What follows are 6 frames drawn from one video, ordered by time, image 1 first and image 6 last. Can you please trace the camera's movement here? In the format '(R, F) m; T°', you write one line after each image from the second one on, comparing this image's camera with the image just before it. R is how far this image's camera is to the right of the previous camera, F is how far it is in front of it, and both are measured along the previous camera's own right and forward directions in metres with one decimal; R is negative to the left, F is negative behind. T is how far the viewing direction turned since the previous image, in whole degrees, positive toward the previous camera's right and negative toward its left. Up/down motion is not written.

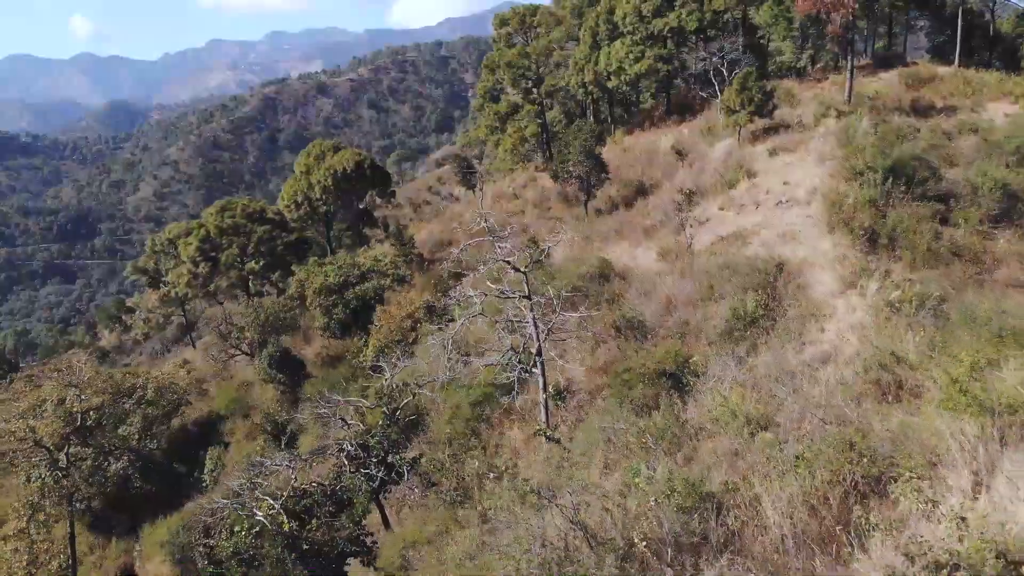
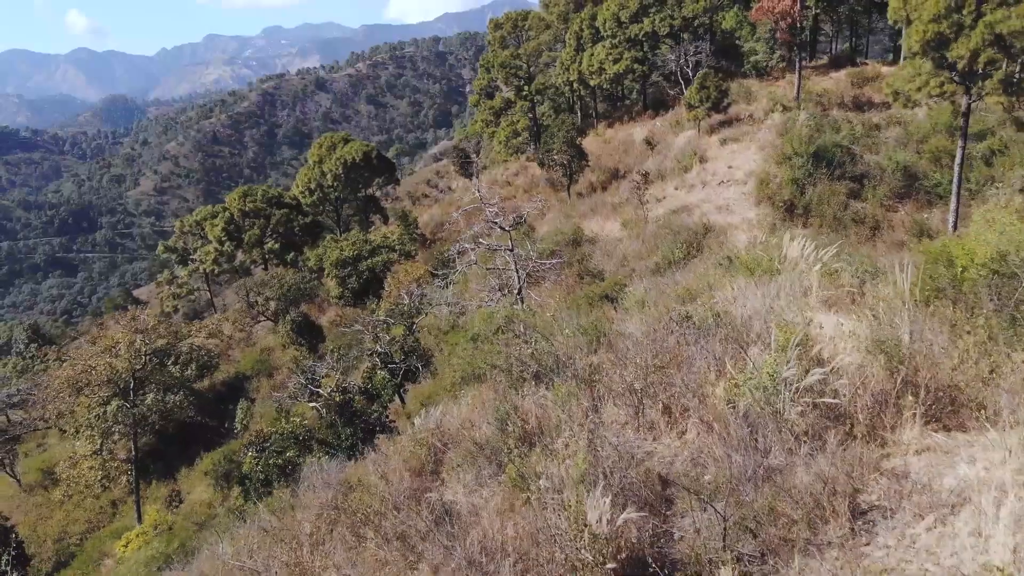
(+0.1, -2.5) m; 0°
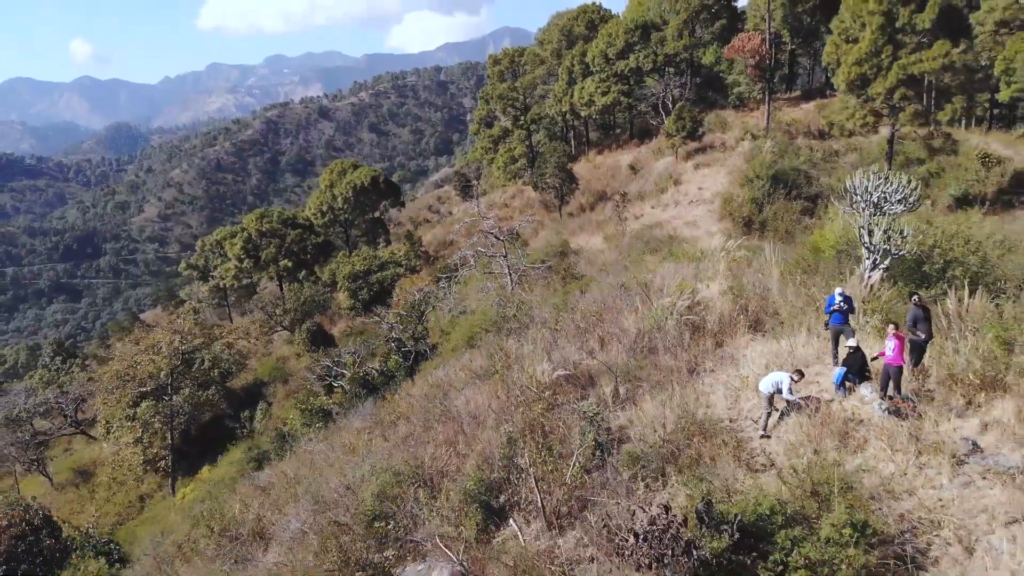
(+0.1, -1.8) m; 0°
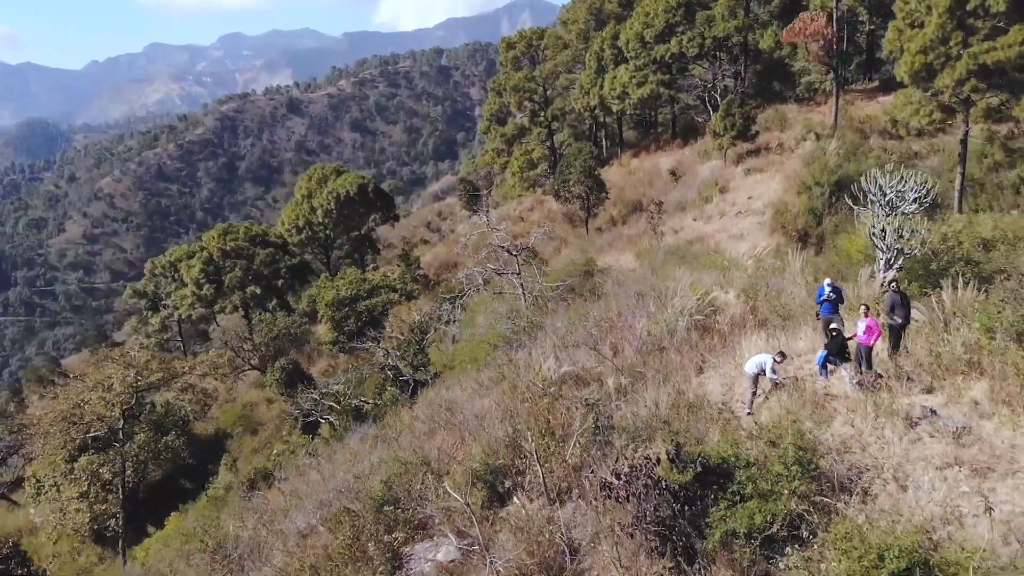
(+0.1, 0.0) m; -2°
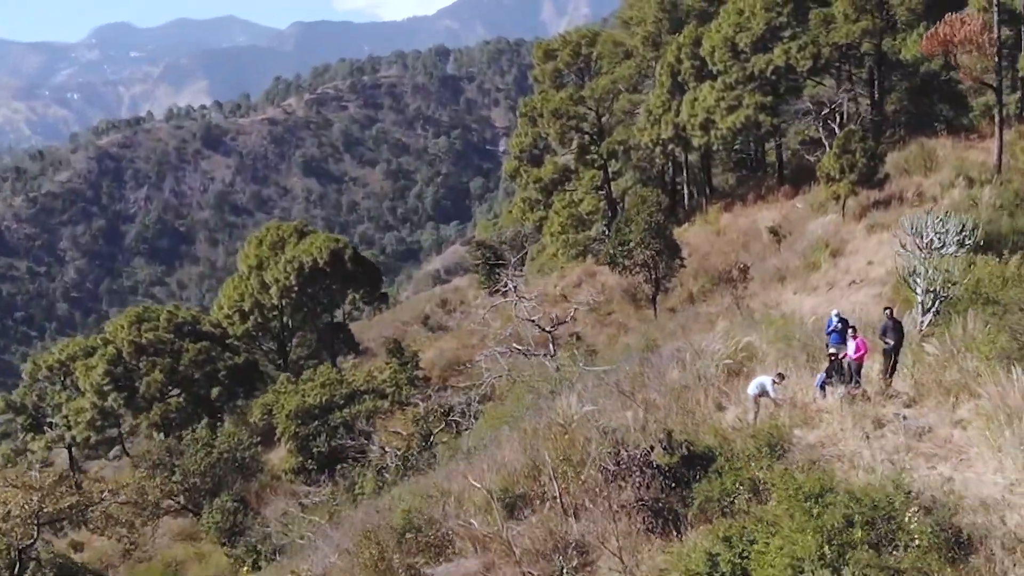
(0.0, +0.5) m; -2°
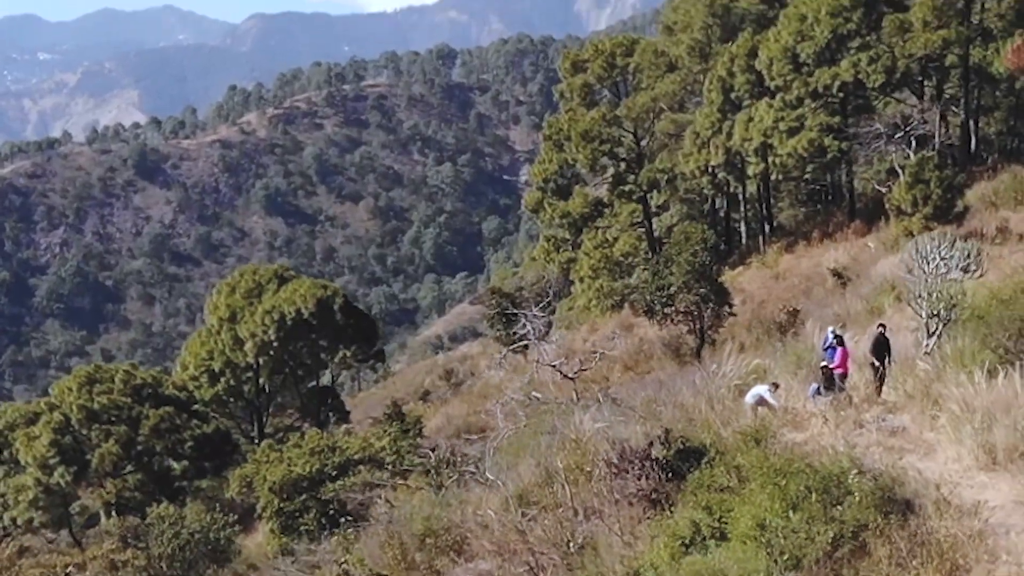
(0.0, +0.2) m; -1°
